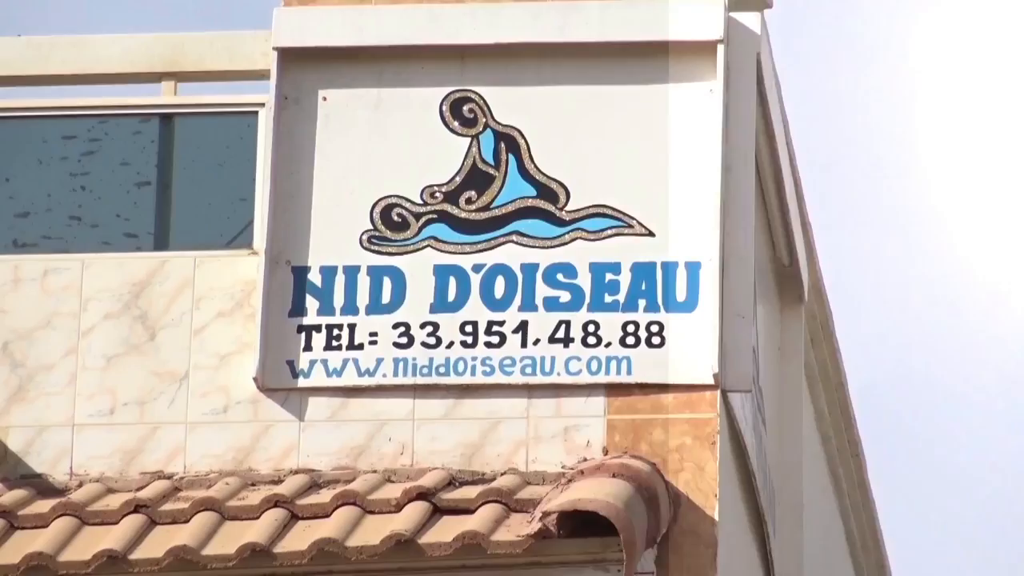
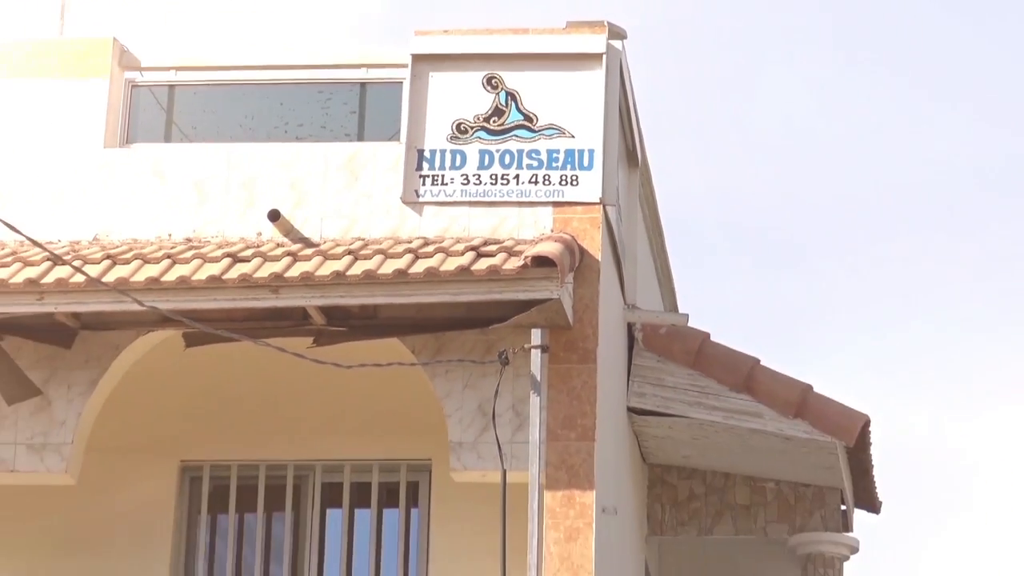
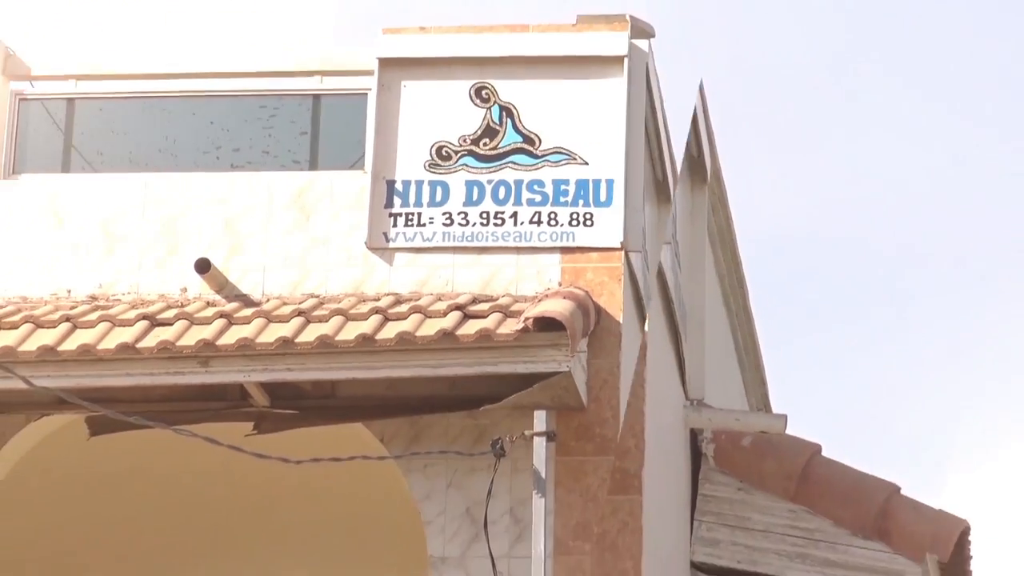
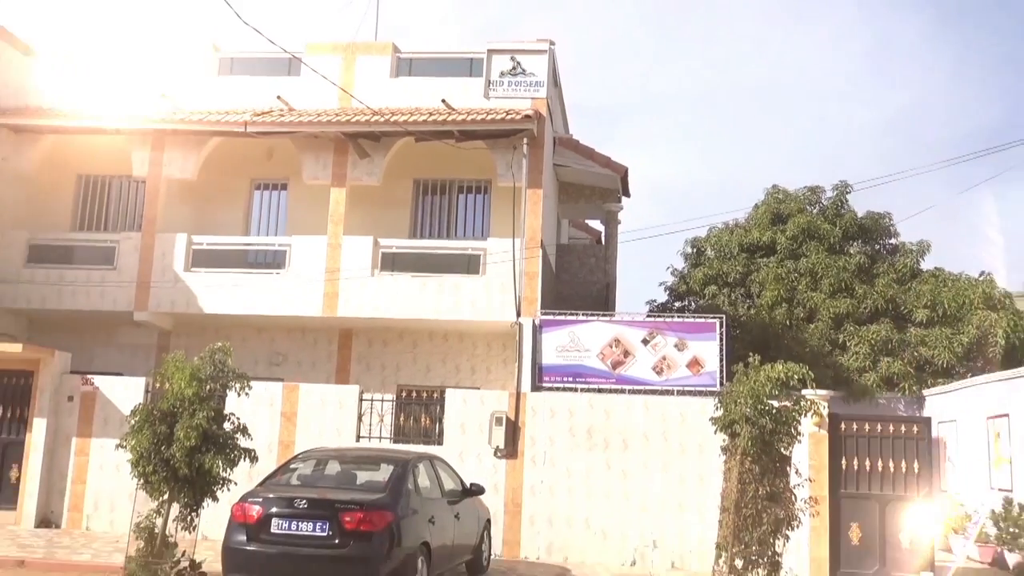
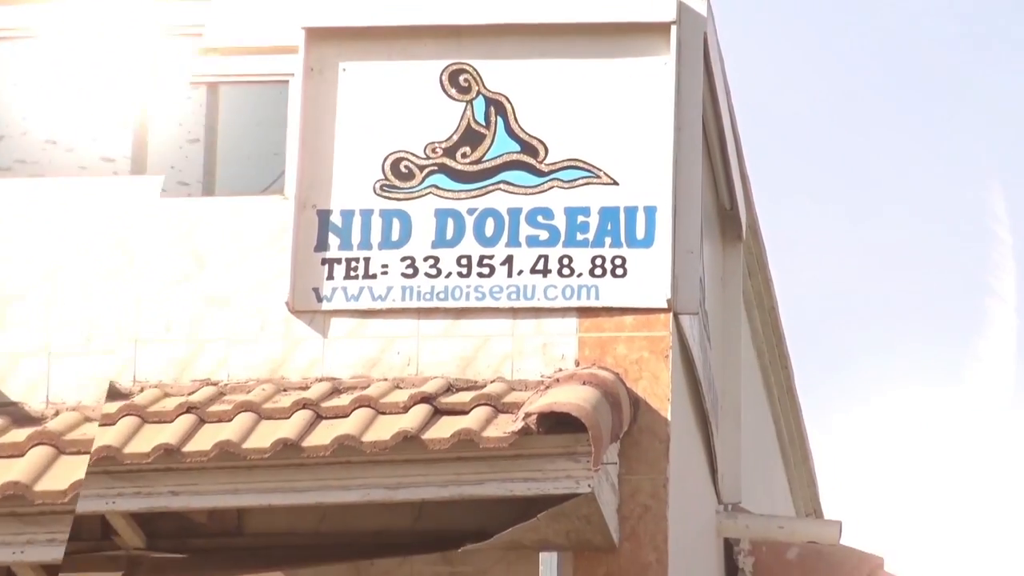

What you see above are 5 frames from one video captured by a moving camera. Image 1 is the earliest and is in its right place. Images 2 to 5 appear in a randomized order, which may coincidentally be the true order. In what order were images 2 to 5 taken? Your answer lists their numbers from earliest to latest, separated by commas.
5, 3, 2, 4
